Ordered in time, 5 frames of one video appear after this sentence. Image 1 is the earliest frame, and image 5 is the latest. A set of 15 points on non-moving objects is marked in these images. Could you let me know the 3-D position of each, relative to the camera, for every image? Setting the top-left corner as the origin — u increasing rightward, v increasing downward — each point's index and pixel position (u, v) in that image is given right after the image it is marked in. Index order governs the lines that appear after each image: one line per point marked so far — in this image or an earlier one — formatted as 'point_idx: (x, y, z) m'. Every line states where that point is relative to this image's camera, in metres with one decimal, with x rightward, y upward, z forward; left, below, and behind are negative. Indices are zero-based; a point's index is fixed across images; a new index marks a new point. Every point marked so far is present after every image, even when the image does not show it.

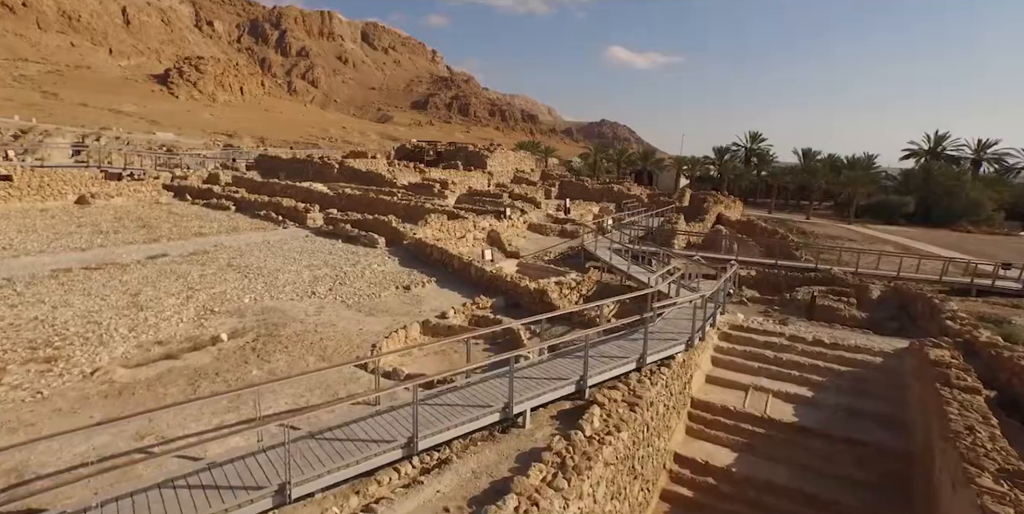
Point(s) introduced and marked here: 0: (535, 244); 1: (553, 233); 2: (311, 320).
0: (+0.7, +0.4, +16.8) m
1: (+1.5, +0.9, +18.6) m
2: (-3.1, -1.0, +7.9) m
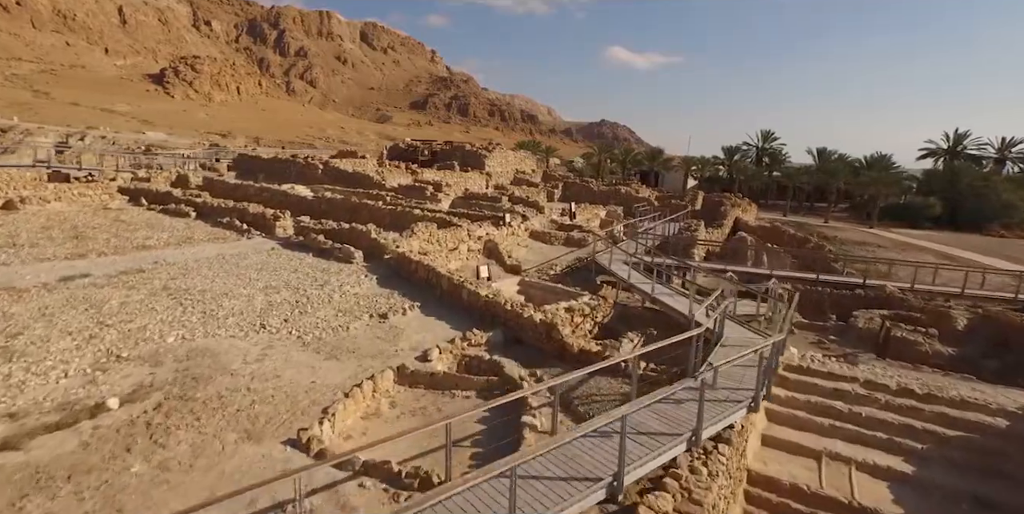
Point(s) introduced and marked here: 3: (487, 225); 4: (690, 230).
0: (+0.7, 0.0, +15.0) m
1: (+1.5, +0.5, +16.7) m
2: (-3.1, -1.3, +6.0) m
3: (-0.7, +0.9, +14.1) m
4: (+6.4, +1.0, +17.9) m
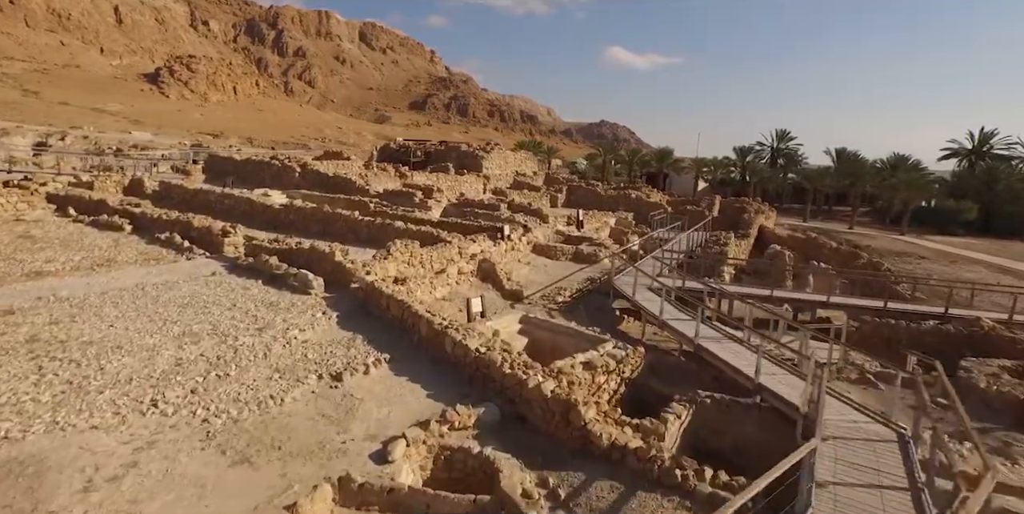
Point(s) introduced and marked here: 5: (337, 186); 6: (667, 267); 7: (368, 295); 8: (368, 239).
0: (+0.7, -0.5, +12.7) m
1: (+1.5, 0.0, +14.4) m
2: (-3.1, -1.8, +3.7) m
3: (-0.7, +0.4, +11.9) m
4: (+6.3, +0.5, +15.7) m
5: (-6.7, +2.7, +19.2) m
6: (+3.6, -0.2, +11.6) m
7: (-2.4, -0.6, +8.3) m
8: (-3.6, +0.5, +12.6) m
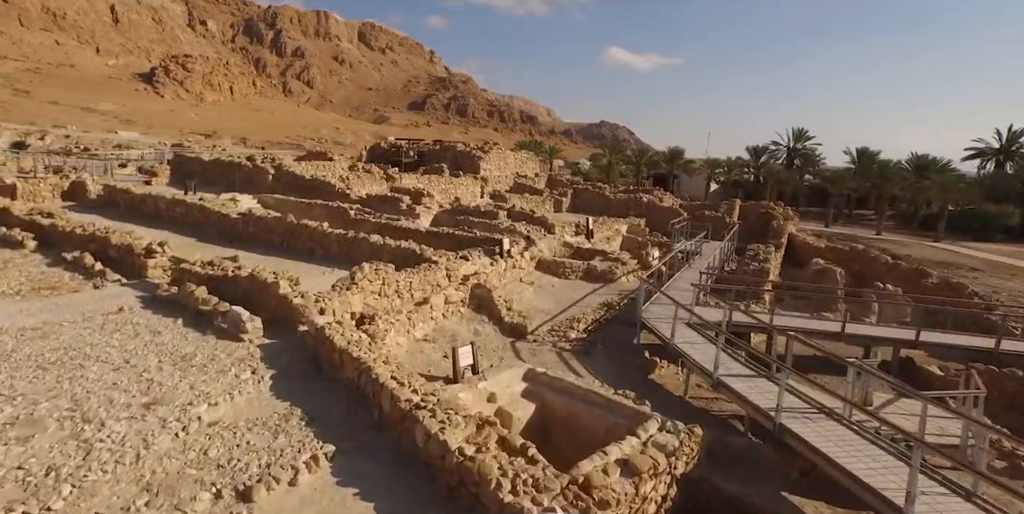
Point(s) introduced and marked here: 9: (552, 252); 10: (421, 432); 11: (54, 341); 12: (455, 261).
0: (+0.7, -0.9, +10.5) m
1: (+1.5, -0.4, +12.2) m
2: (-3.1, -2.2, +1.5) m
3: (-0.7, 0.0, +9.7) m
4: (+6.4, 0.0, +13.5) m
5: (-6.7, +2.3, +17.0) m
6: (+3.6, -0.7, +9.4) m
7: (-2.4, -1.0, +6.1) m
8: (-3.6, 0.0, +10.4) m
9: (+1.1, +0.1, +13.4) m
10: (-0.8, -1.6, +4.4) m
11: (-5.3, -1.0, +5.9) m
12: (-1.0, -0.1, +9.1) m
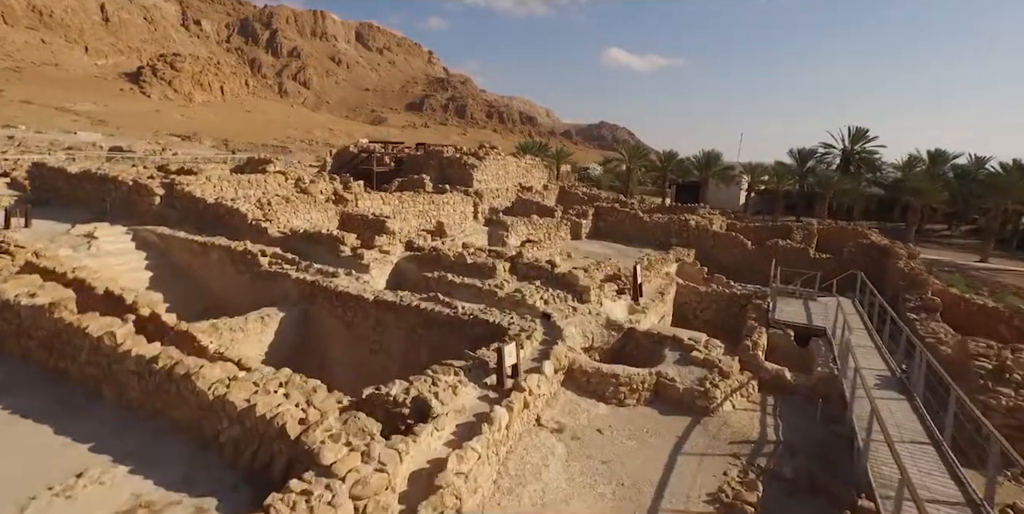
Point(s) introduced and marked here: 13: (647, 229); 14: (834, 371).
0: (+0.8, -2.3, +4.7) m
1: (+1.6, -1.8, +6.5) m
2: (-3.0, -3.7, -4.3) m
3: (-0.6, -1.5, +3.9) m
4: (+6.5, -1.4, +7.7) m
5: (-6.6, +0.8, +11.3) m
6: (+3.7, -2.1, +3.6) m
7: (-2.2, -2.5, +0.3) m
8: (-3.5, -1.4, +4.7) m
9: (+1.2, -1.3, +7.6) m
10: (-0.7, -3.0, -1.3) m
11: (-5.1, -2.4, +0.1) m
12: (-0.9, -1.5, +3.4) m
13: (+4.7, +1.0, +17.3) m
14: (+4.5, -1.4, +7.4) m
